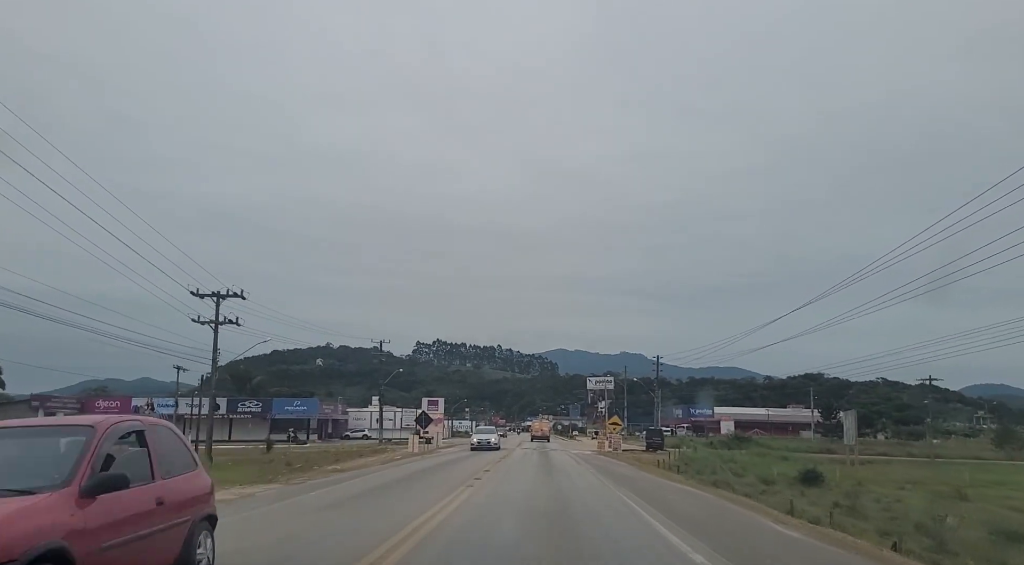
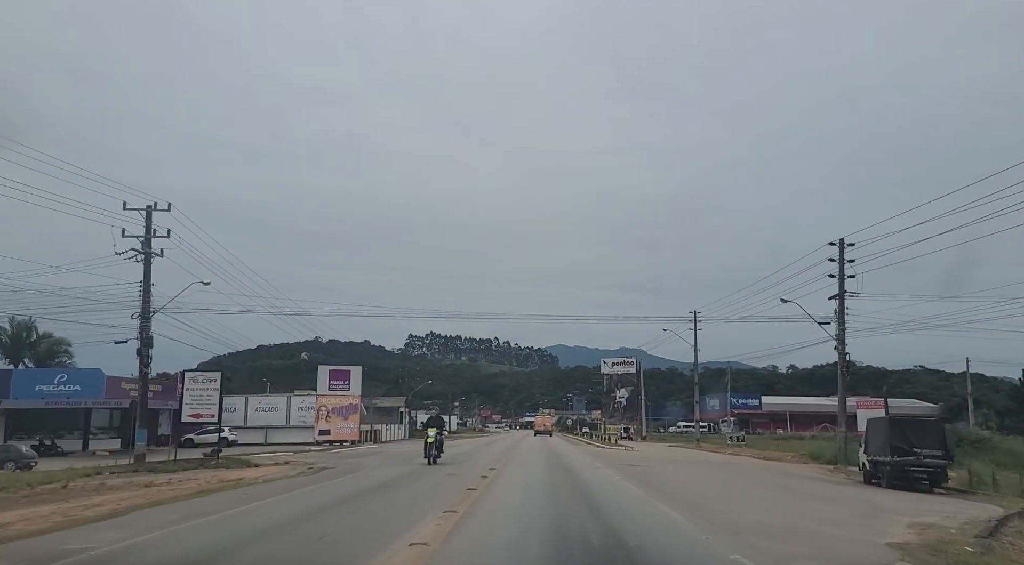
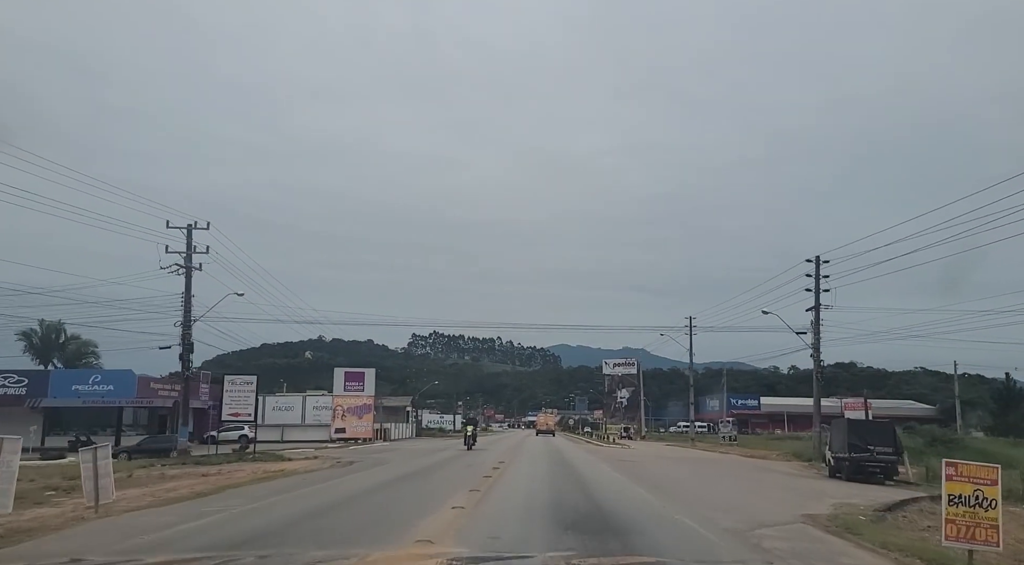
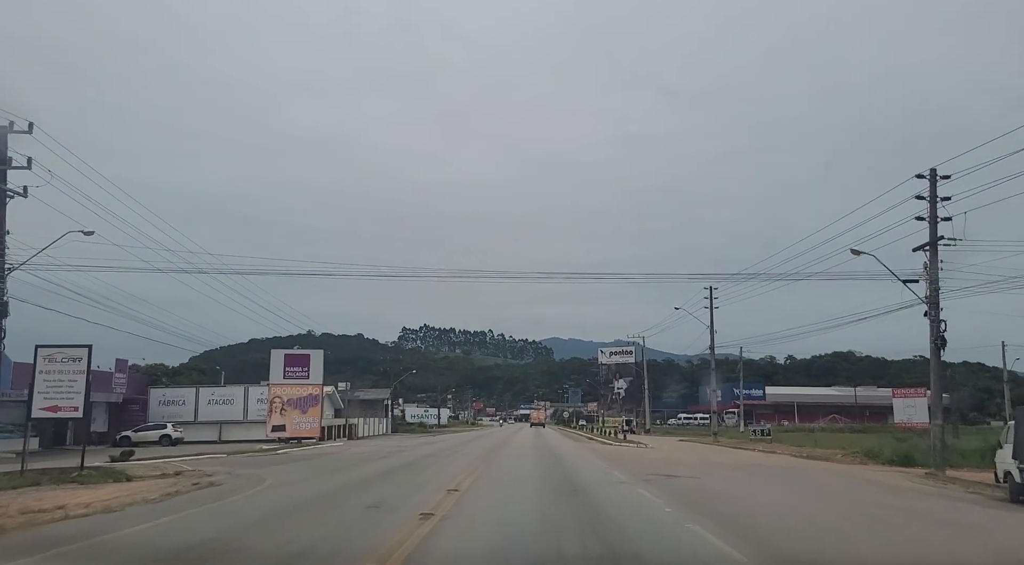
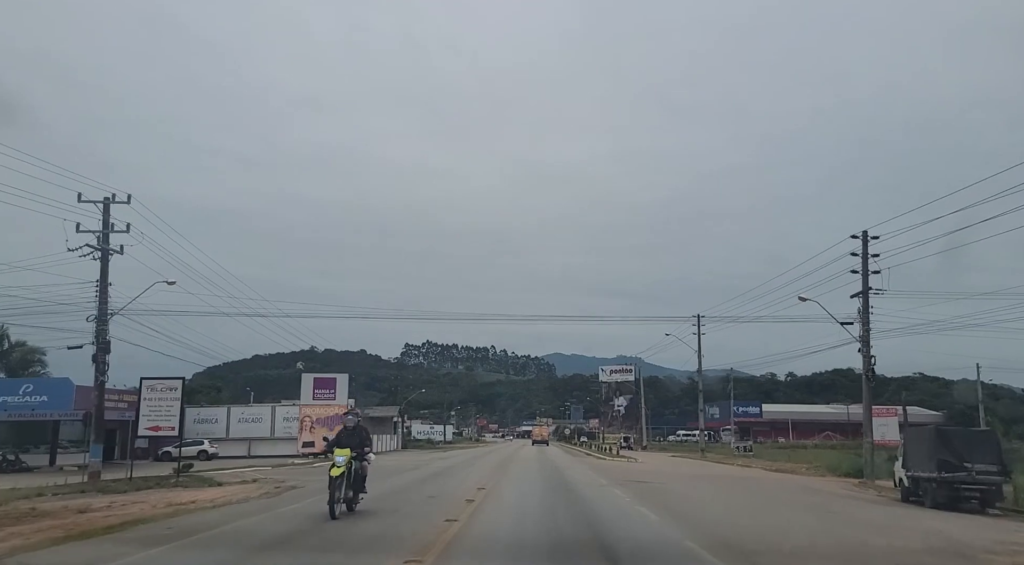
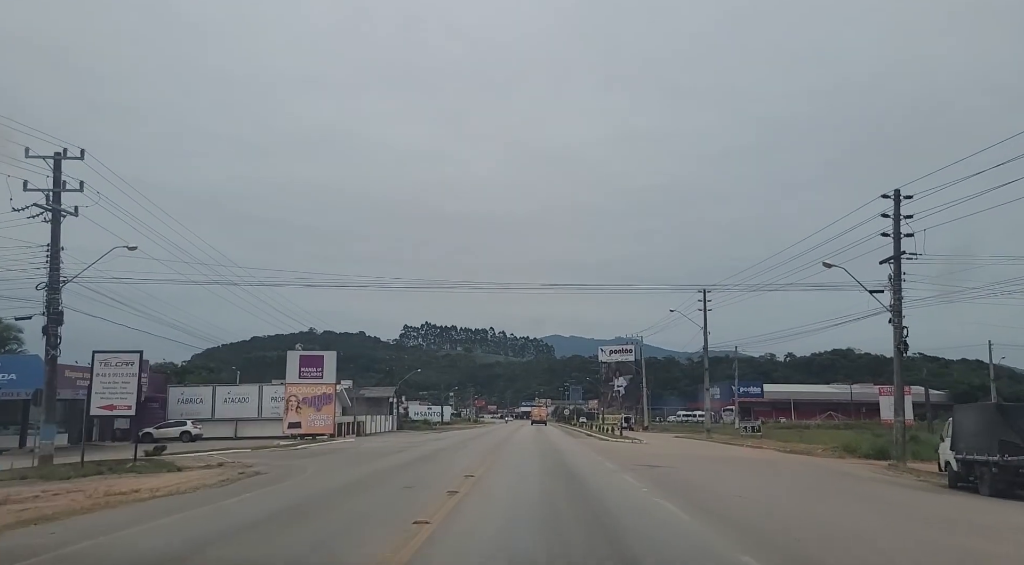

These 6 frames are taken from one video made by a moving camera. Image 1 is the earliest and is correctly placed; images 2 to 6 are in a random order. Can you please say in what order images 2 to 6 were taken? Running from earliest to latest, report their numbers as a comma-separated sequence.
3, 2, 5, 6, 4
